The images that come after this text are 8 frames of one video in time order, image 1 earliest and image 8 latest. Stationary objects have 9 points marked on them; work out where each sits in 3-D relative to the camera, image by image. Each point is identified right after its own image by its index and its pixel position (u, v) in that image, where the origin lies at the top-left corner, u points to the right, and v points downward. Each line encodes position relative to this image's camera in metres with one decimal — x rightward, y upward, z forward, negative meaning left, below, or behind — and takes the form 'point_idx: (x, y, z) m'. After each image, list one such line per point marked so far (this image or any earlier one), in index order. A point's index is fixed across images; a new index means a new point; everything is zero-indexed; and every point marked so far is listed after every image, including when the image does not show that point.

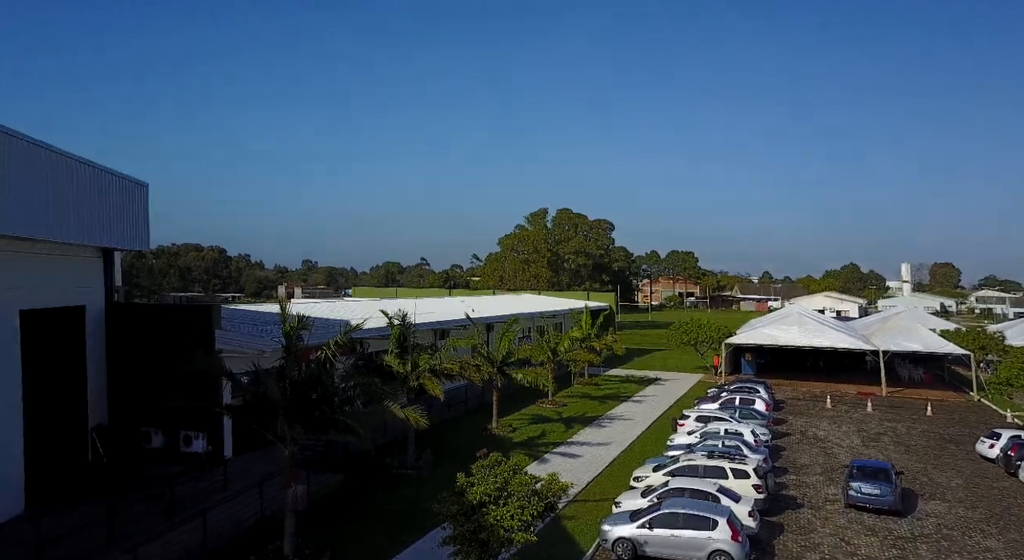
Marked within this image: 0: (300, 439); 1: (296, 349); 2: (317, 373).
0: (-3.3, -2.5, +10.9) m
1: (-3.5, -1.1, +11.1) m
2: (-3.1, -1.5, +11.0) m
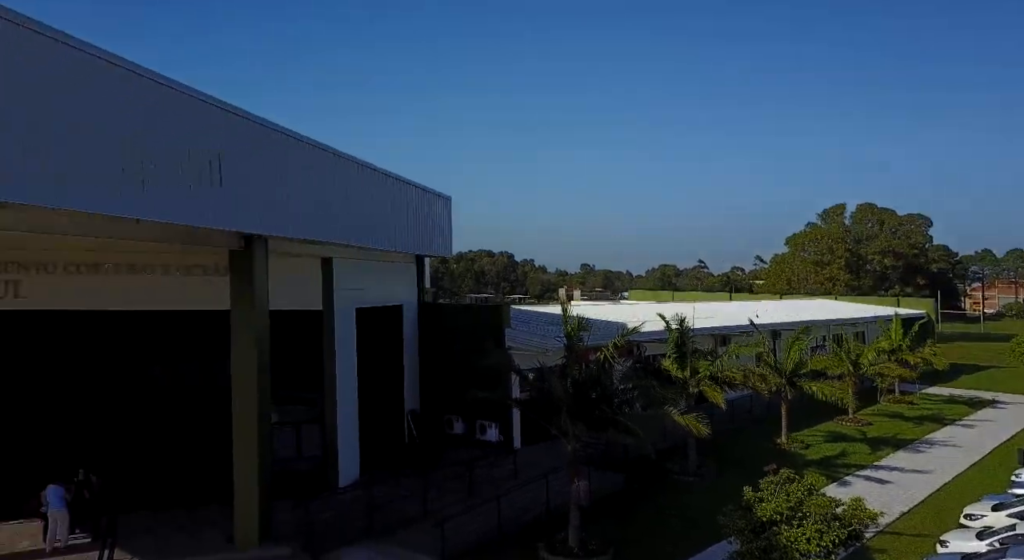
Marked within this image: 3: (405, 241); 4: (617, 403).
0: (+1.2, -2.5, +11.2) m
1: (+1.1, -1.1, +11.5) m
2: (+1.4, -1.5, +11.2) m
3: (-2.6, +0.9, +16.7) m
4: (+1.7, -2.0, +11.4) m
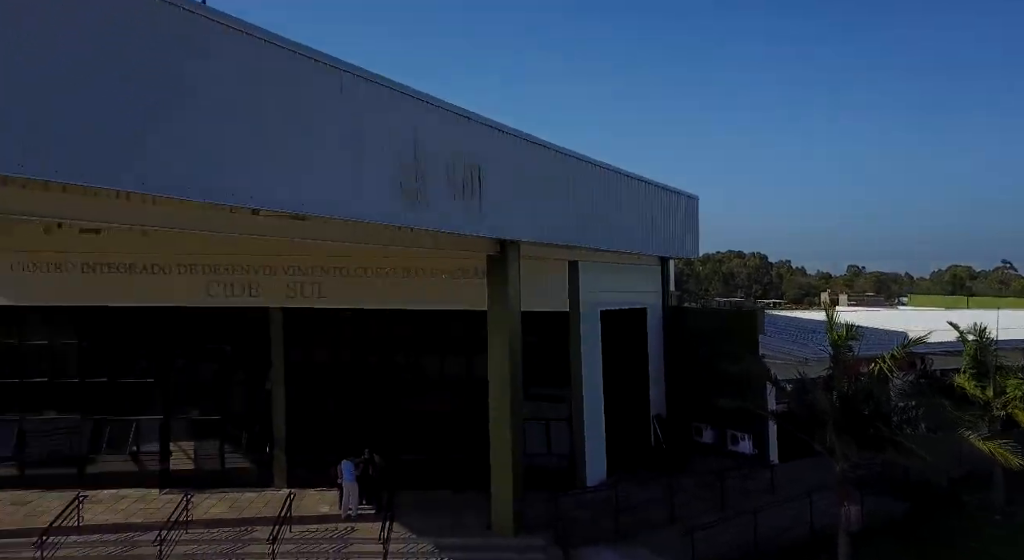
0: (+4.9, -2.5, +10.0) m
1: (+5.0, -1.1, +10.3) m
2: (+5.2, -1.5, +10.0) m
3: (+3.3, +0.9, +16.4) m
4: (+5.5, -2.0, +10.0) m
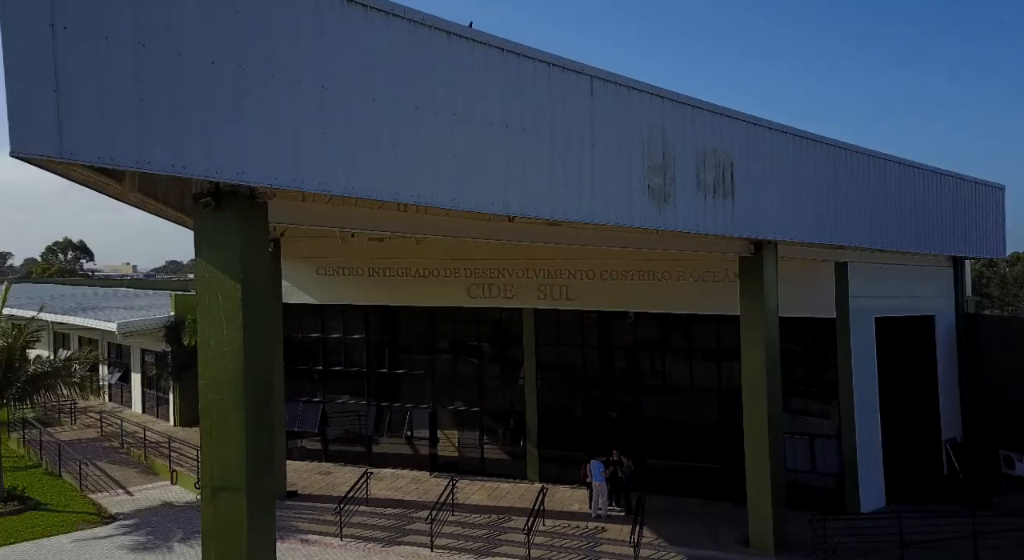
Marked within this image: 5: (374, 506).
0: (+8.1, -2.5, +7.6) m
1: (+8.3, -1.2, +7.9) m
2: (+8.3, -1.5, +7.5) m
3: (+8.8, +0.8, +14.3) m
4: (+8.7, -2.0, +7.4) m
5: (-2.7, -4.4, +13.7) m
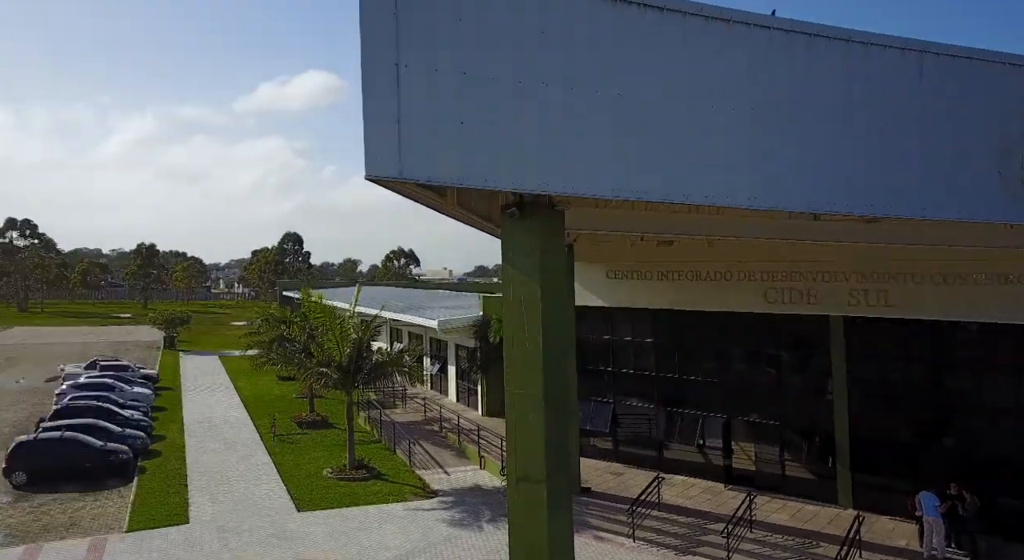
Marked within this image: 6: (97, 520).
0: (+10.6, -2.6, +3.7) m
1: (+10.8, -1.2, +3.9) m
2: (+10.7, -1.6, +3.5) m
3: (+13.8, +0.7, +9.5) m
4: (+11.0, -2.1, +3.2) m
5: (+3.0, -4.5, +13.5) m
6: (-8.1, -4.7, +13.6) m
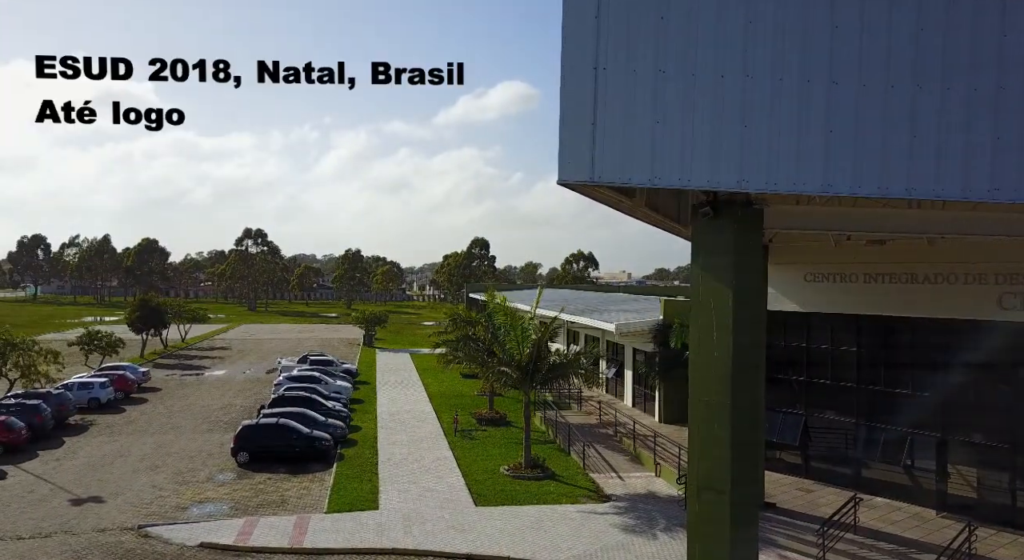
0: (+11.0, -2.6, +0.7) m
1: (+11.3, -1.2, +0.8) m
2: (+11.1, -1.5, +0.5) m
3: (+15.6, +0.8, +5.6) m
4: (+11.3, -2.0, +0.2) m
5: (+6.2, -4.5, +12.1) m
6: (-4.5, -4.8, +15.1) m
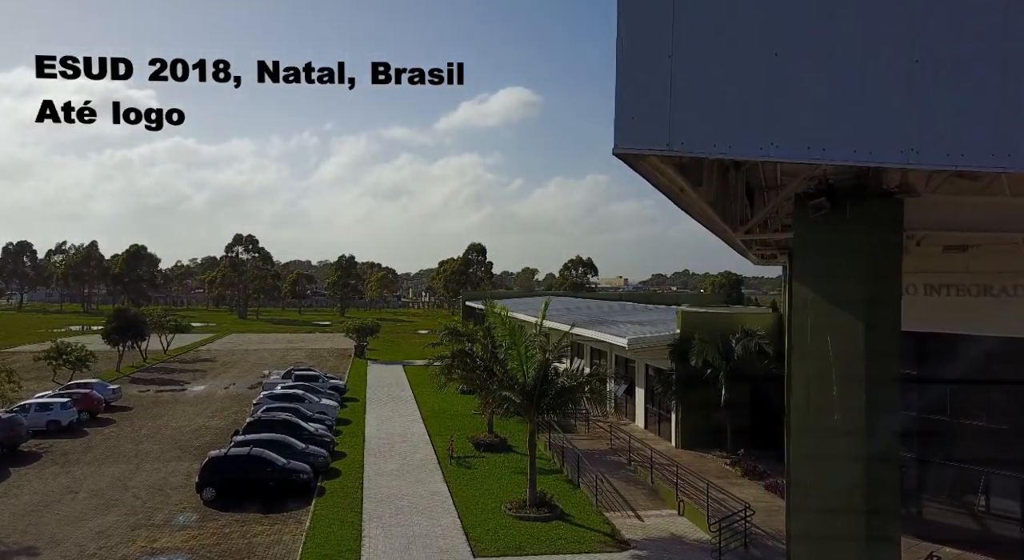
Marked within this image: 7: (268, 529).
0: (+11.1, -2.7, -1.3) m
1: (+11.4, -1.3, -1.2) m
2: (+11.2, -1.6, -1.5) m
3: (+15.7, +0.6, +3.6) m
4: (+11.4, -2.1, -1.8) m
5: (+6.3, -4.7, +10.0) m
6: (-4.5, -5.0, +12.9) m
7: (-4.9, -5.0, +14.1) m
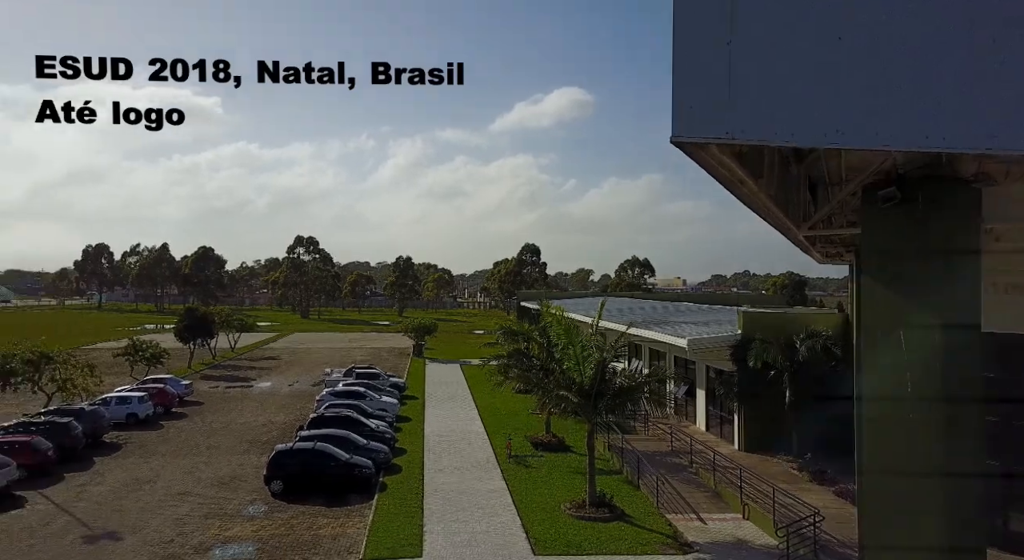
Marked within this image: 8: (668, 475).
0: (+11.1, -2.6, -2.2) m
1: (+11.4, -1.2, -2.1) m
2: (+11.2, -1.6, -2.4) m
3: (+16.0, +0.7, +2.4) m
4: (+11.4, -2.1, -2.7) m
5: (+7.1, -4.7, +9.5) m
6: (-3.3, -5.0, +13.3) m
7: (-3.7, -5.0, +14.4) m
8: (+3.9, -4.9, +17.3) m
